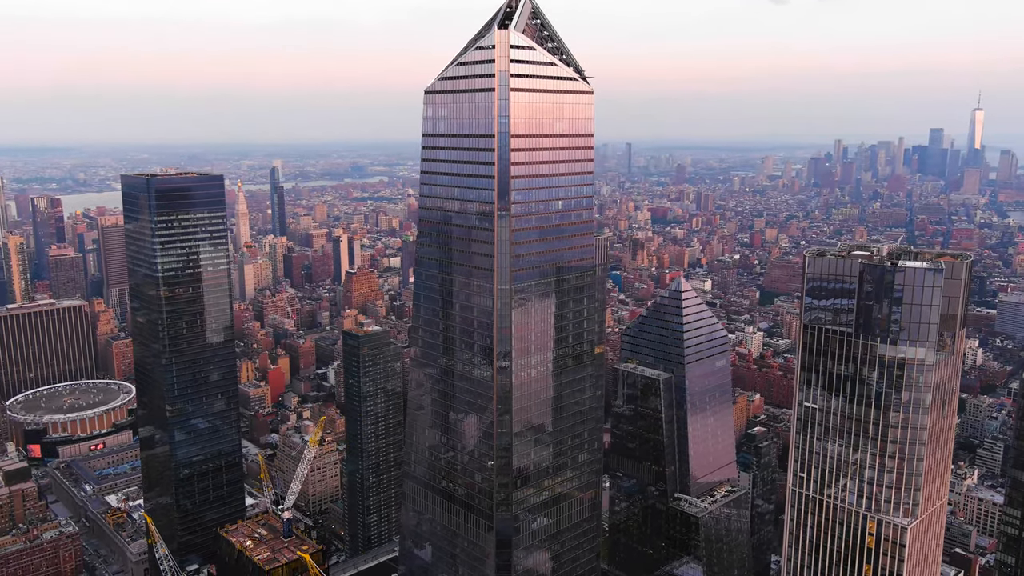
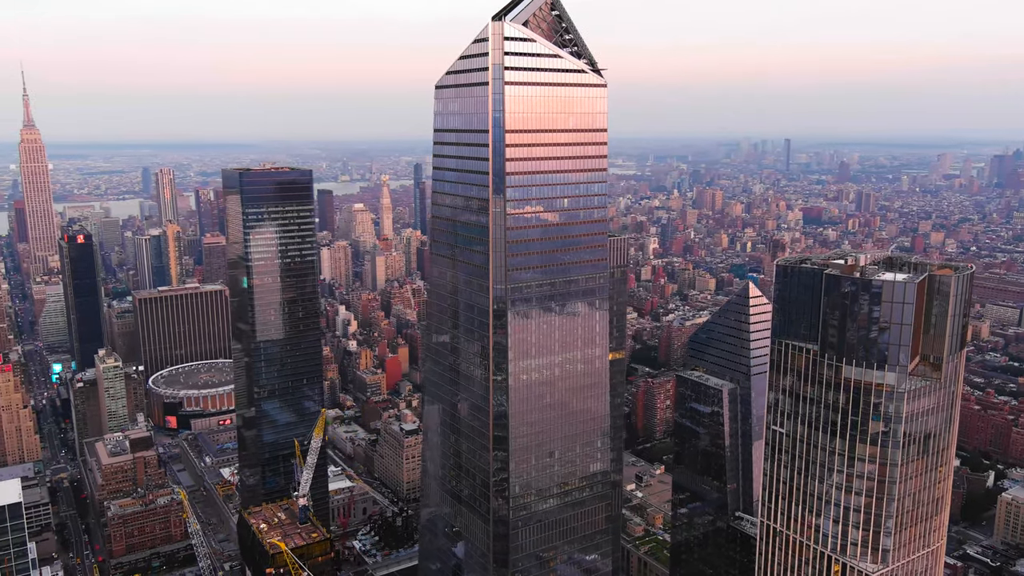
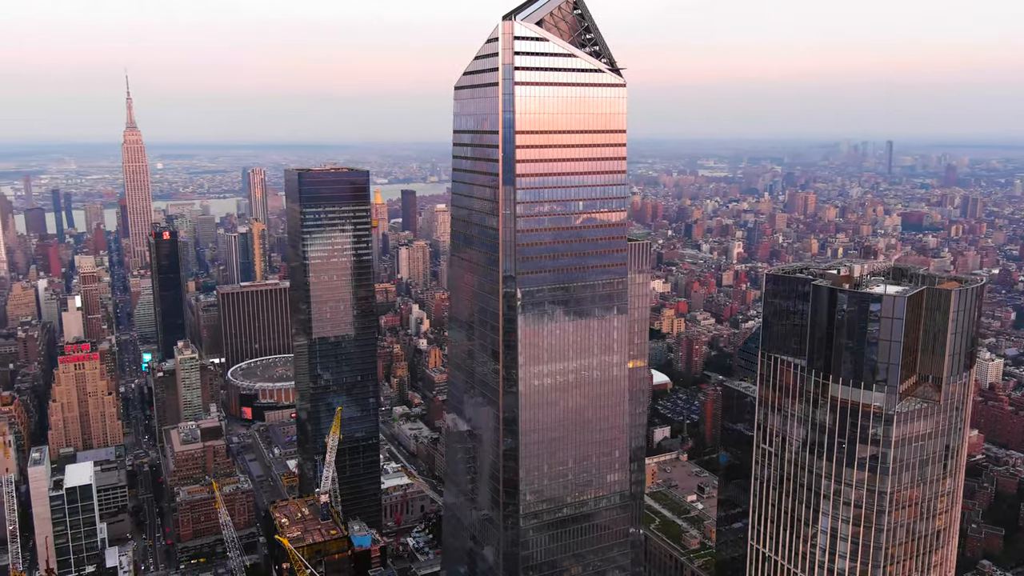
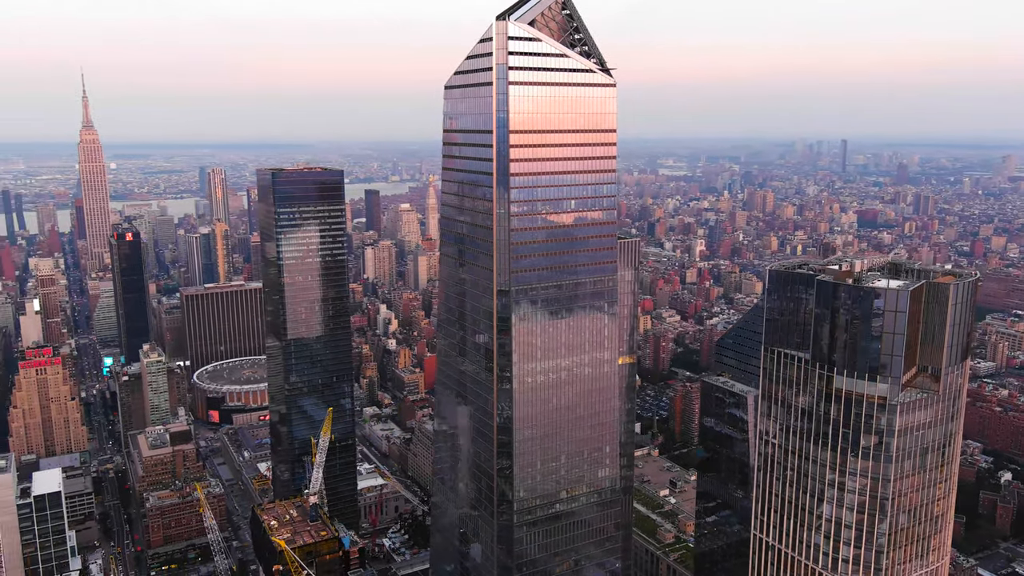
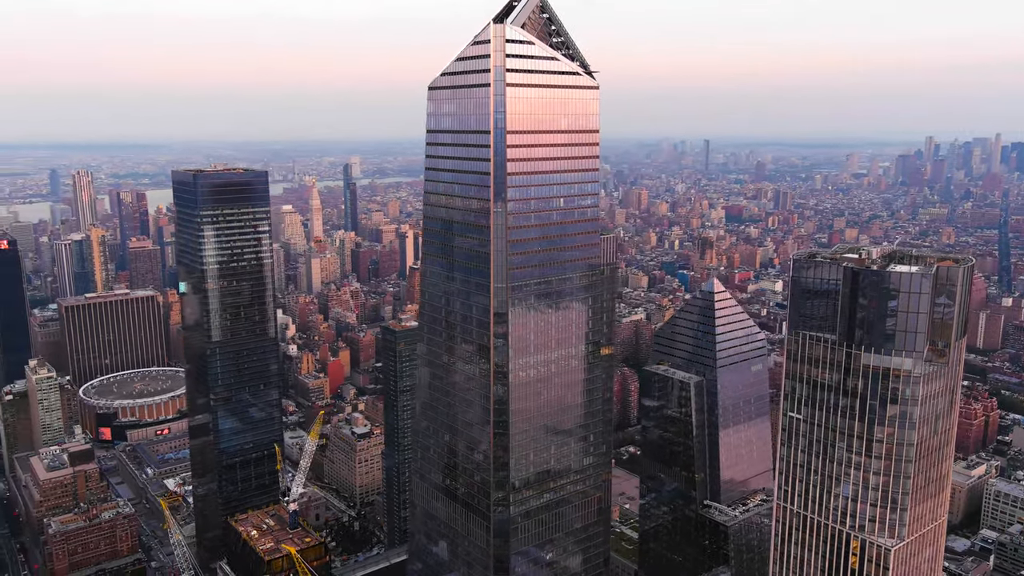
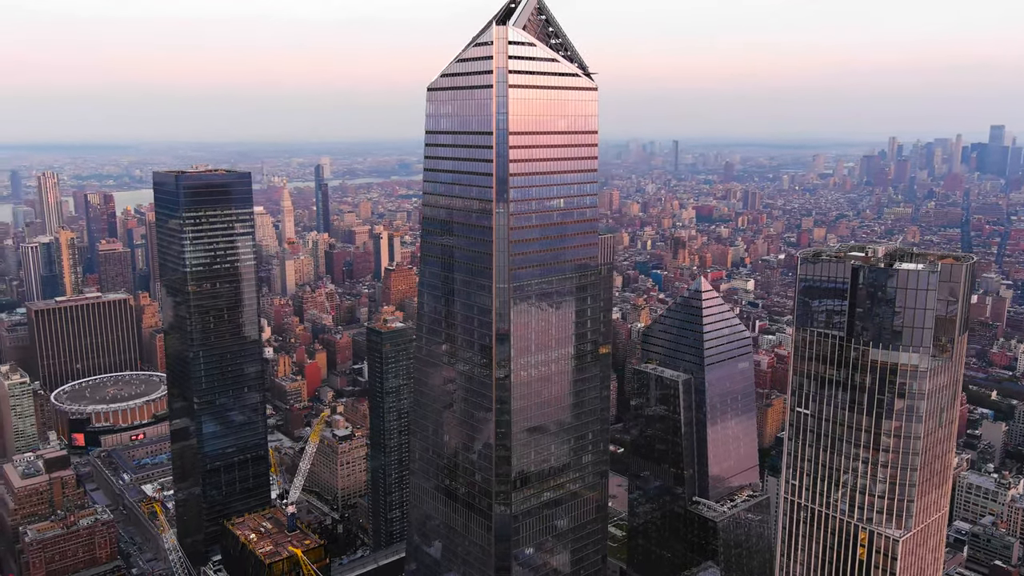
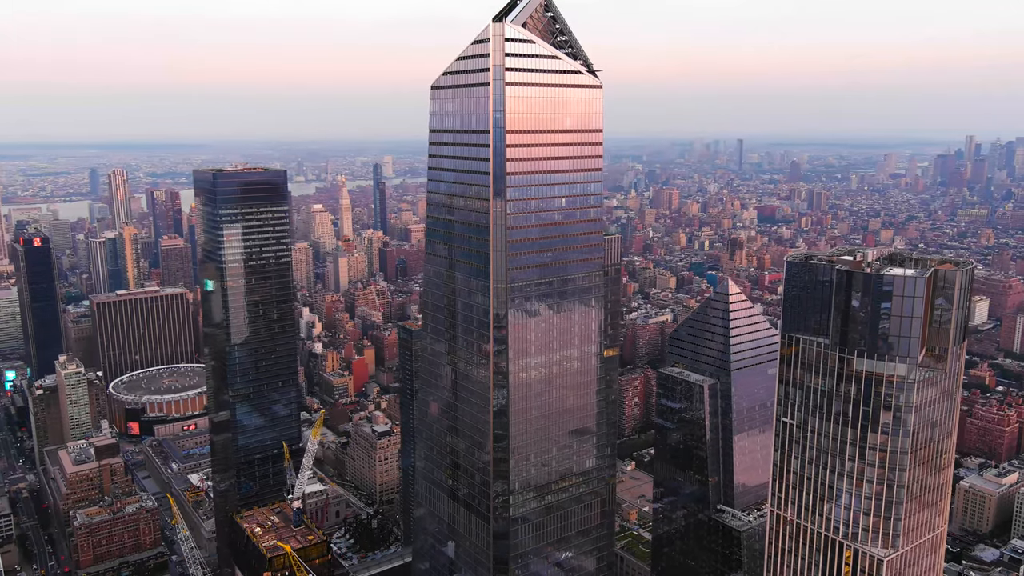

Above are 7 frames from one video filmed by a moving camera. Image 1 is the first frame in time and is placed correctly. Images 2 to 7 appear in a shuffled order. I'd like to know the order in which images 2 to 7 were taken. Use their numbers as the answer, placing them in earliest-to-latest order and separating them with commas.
6, 5, 7, 2, 4, 3
